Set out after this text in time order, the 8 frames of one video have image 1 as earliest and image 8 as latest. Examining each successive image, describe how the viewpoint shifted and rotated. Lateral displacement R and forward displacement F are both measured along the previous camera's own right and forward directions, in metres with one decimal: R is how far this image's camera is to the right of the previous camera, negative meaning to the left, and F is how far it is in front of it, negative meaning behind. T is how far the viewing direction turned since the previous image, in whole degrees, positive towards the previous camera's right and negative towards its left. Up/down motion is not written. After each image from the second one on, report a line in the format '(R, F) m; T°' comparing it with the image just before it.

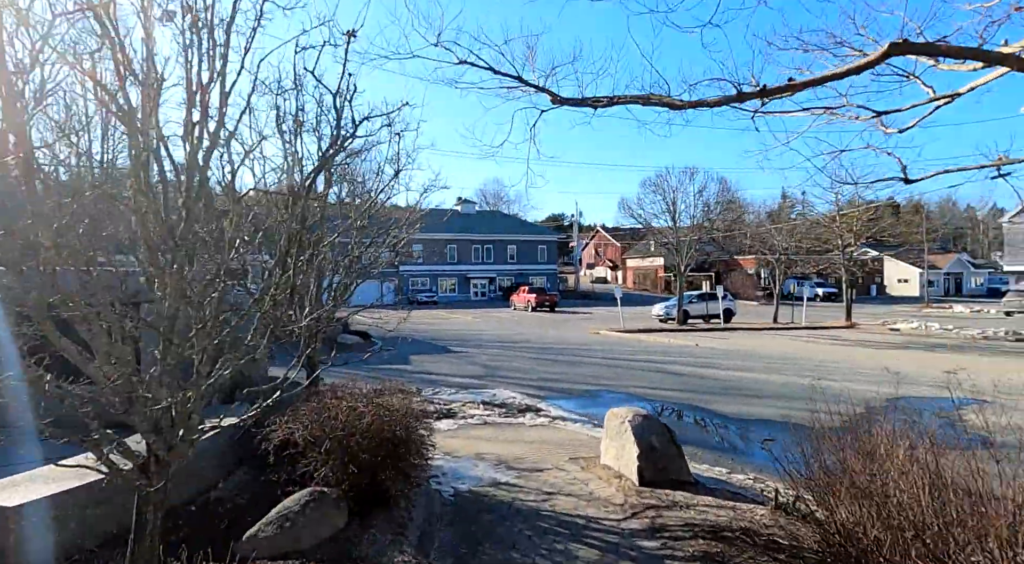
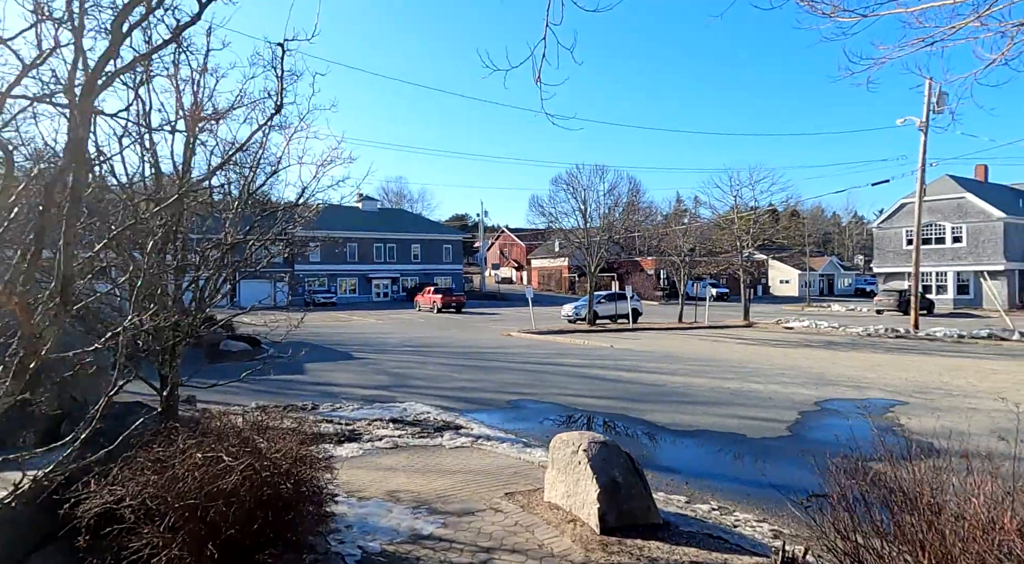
(-0.2, +1.2) m; +8°
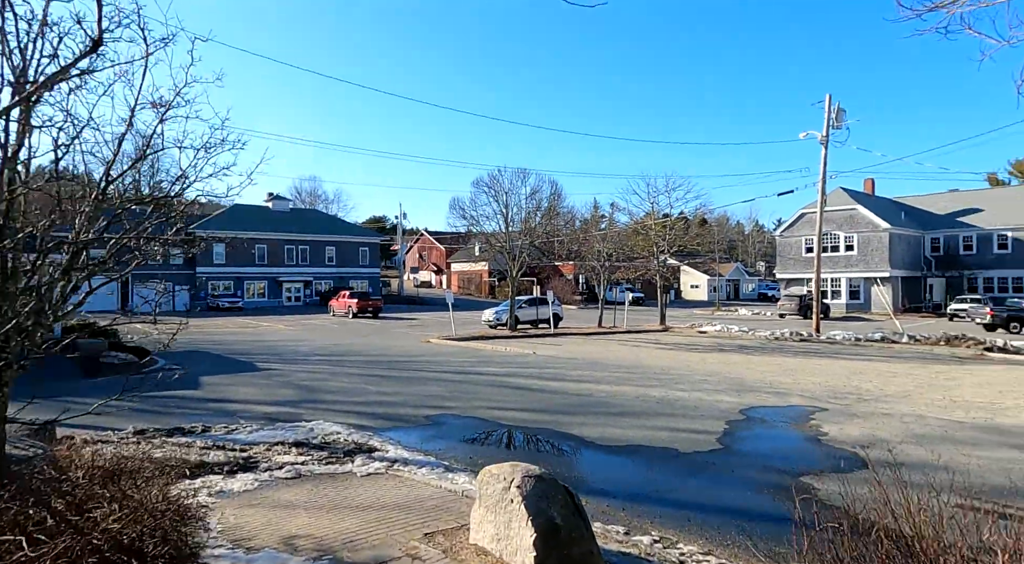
(0.0, +0.6) m; +7°
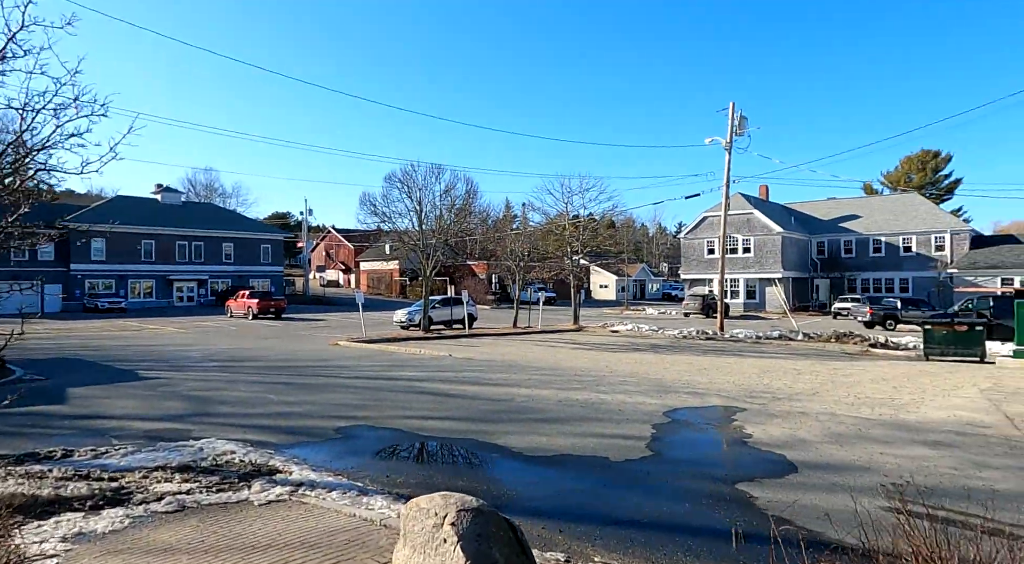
(-0.1, +0.6) m; +8°
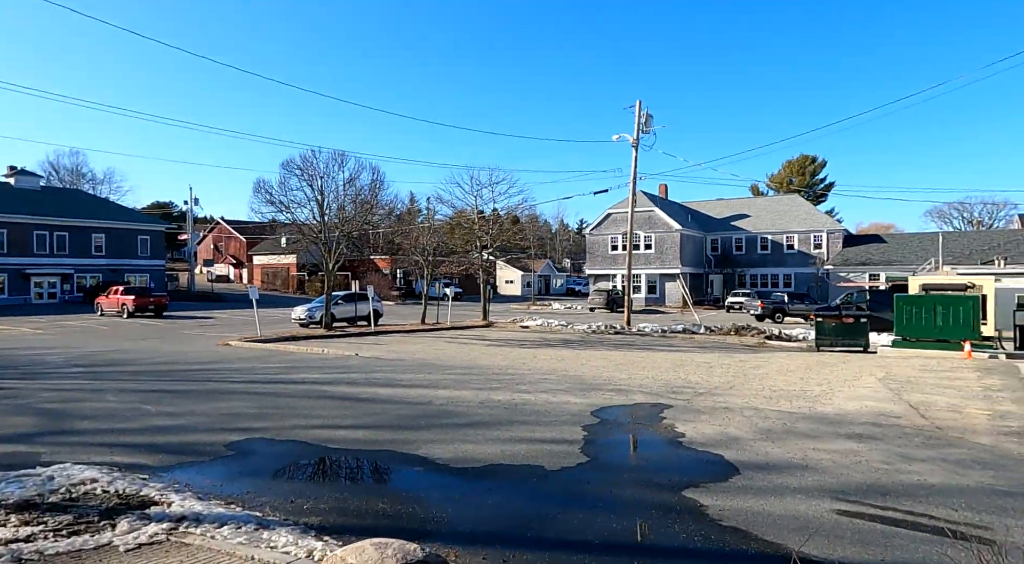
(-0.2, +0.8) m; +8°
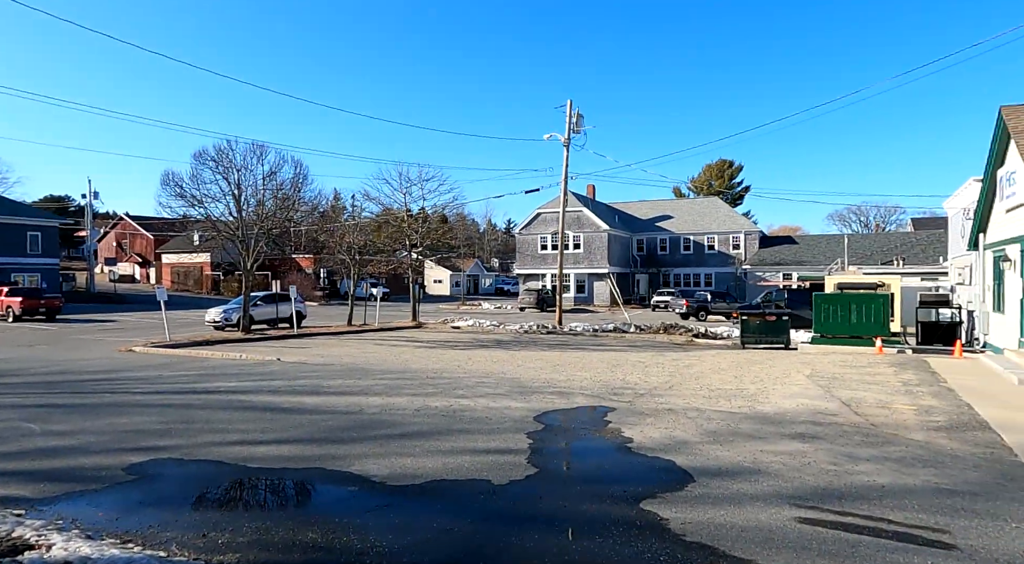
(-0.2, +0.5) m; +6°
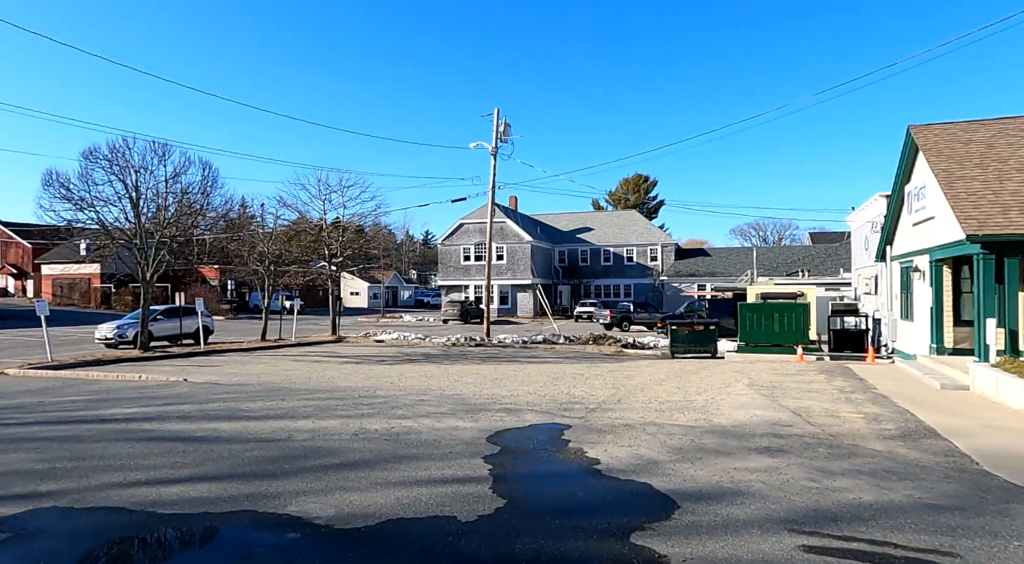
(-0.4, +0.8) m; +7°
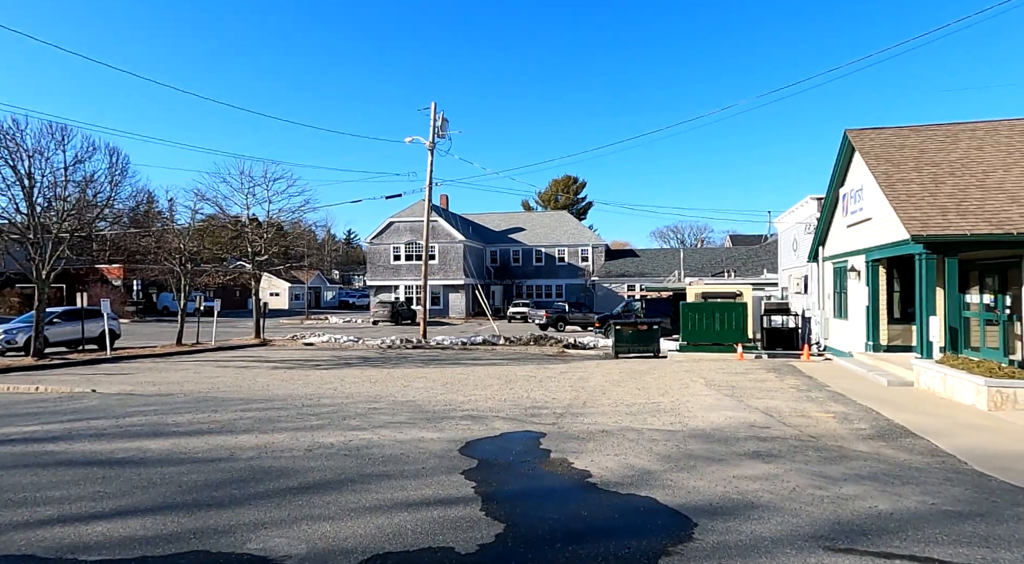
(-0.6, +0.8) m; +6°
